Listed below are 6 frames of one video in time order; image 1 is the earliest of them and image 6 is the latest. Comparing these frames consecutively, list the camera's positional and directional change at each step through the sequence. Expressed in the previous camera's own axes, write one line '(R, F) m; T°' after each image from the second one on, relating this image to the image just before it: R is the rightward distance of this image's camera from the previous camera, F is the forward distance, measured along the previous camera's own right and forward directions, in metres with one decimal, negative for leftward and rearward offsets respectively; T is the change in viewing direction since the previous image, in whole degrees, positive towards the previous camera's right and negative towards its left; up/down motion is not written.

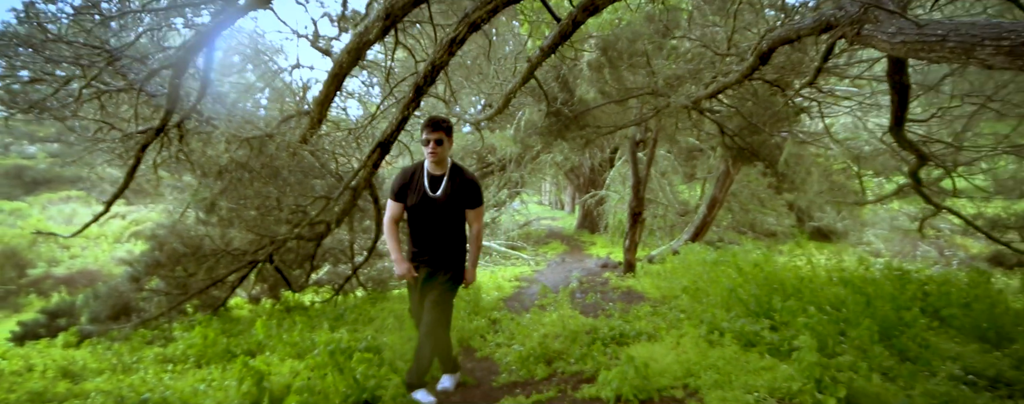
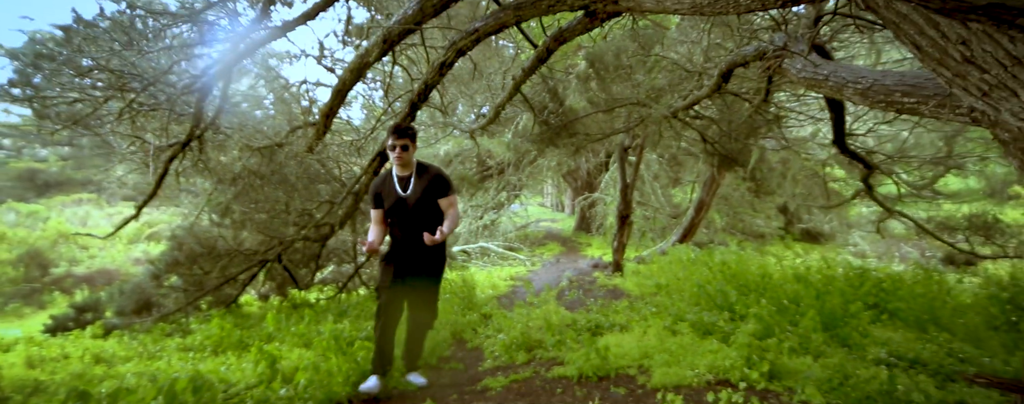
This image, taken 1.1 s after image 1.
(+0.2, -0.5) m; 0°
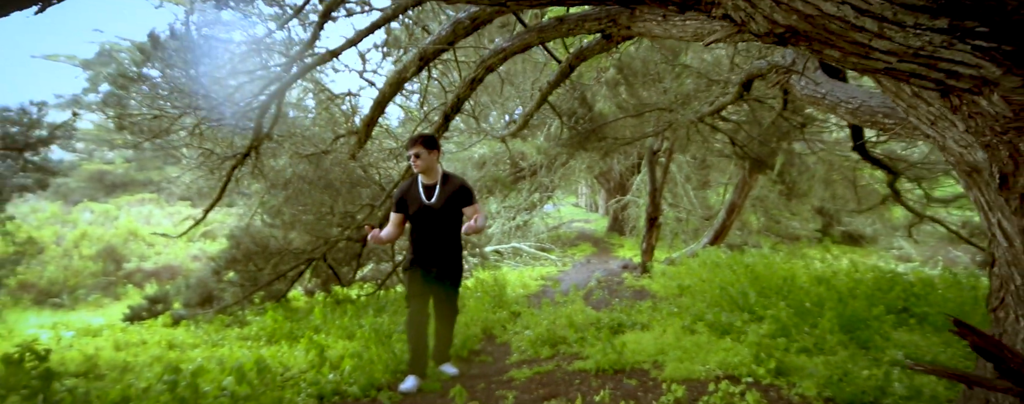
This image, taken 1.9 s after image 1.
(+0.1, -0.3) m; -4°
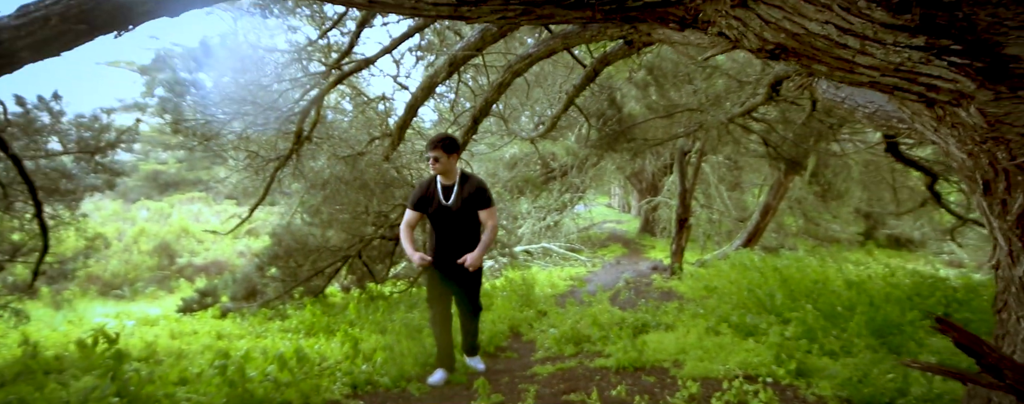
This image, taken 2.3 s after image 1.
(+0.1, -0.1) m; -4°
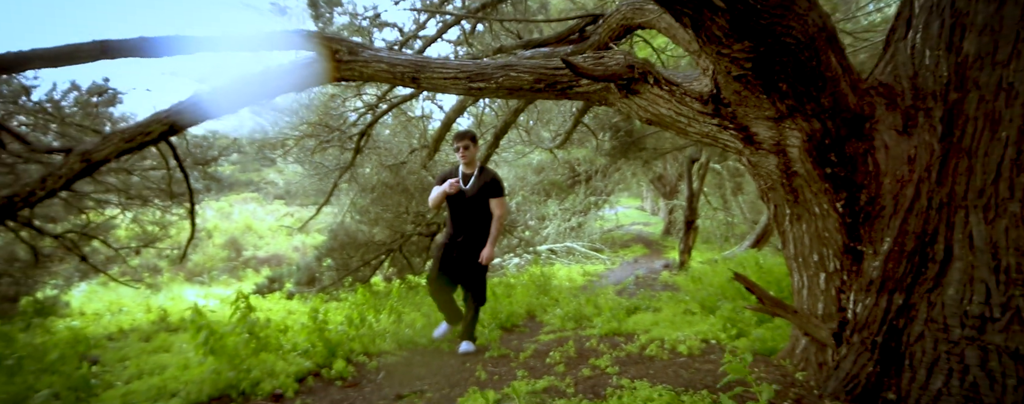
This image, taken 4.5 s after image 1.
(+0.2, -1.2) m; -4°
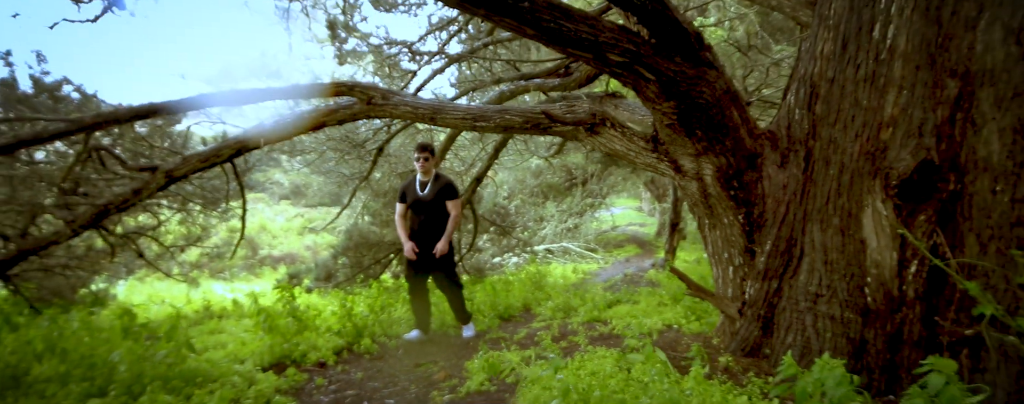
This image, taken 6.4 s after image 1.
(0.0, -0.9) m; 0°
